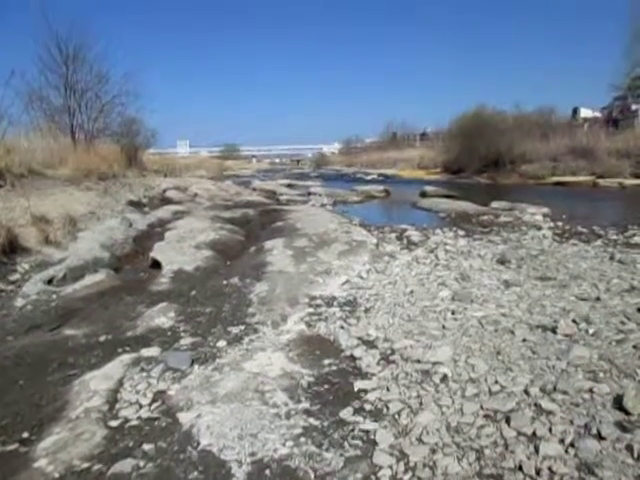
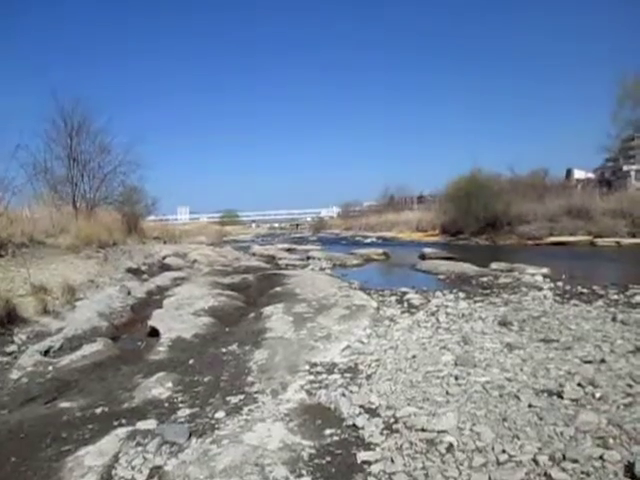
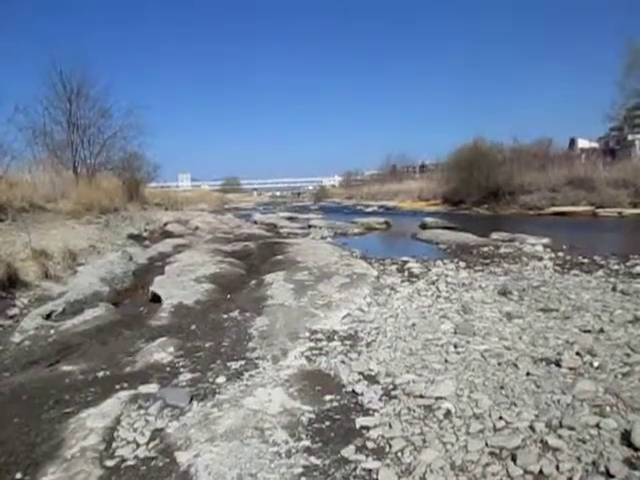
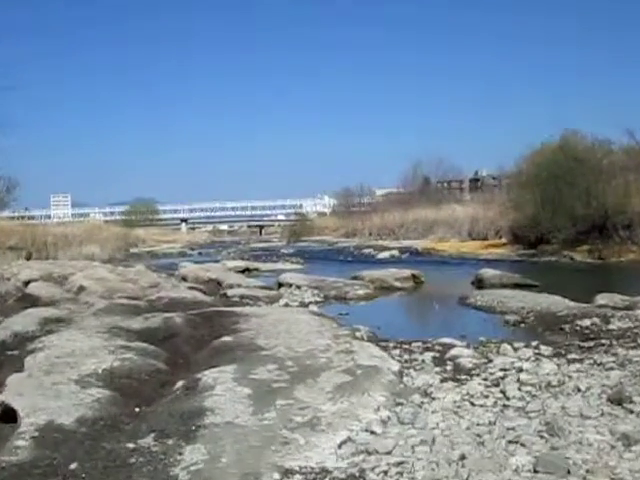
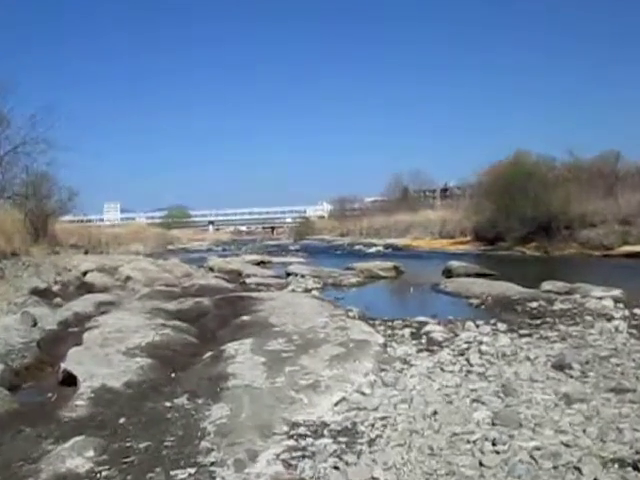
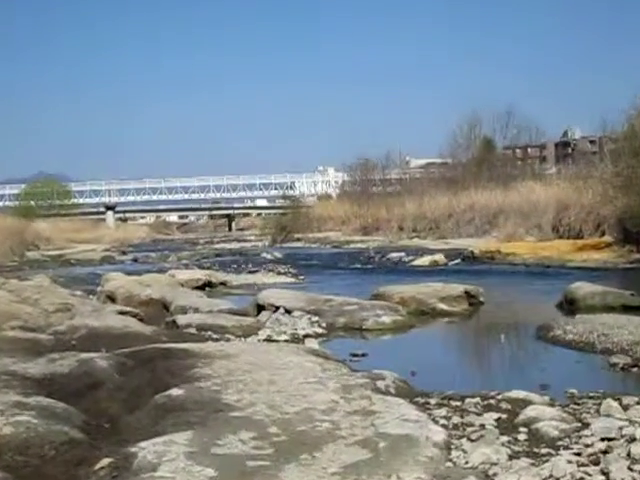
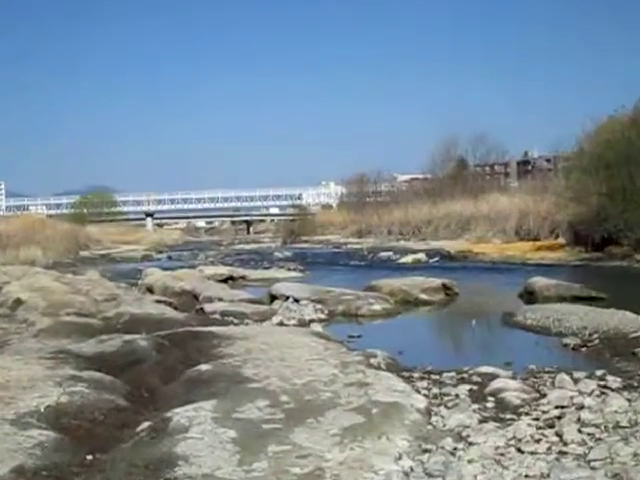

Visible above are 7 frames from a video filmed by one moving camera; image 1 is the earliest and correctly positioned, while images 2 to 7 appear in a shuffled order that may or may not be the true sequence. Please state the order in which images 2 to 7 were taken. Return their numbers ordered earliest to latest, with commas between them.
3, 2, 5, 4, 7, 6
